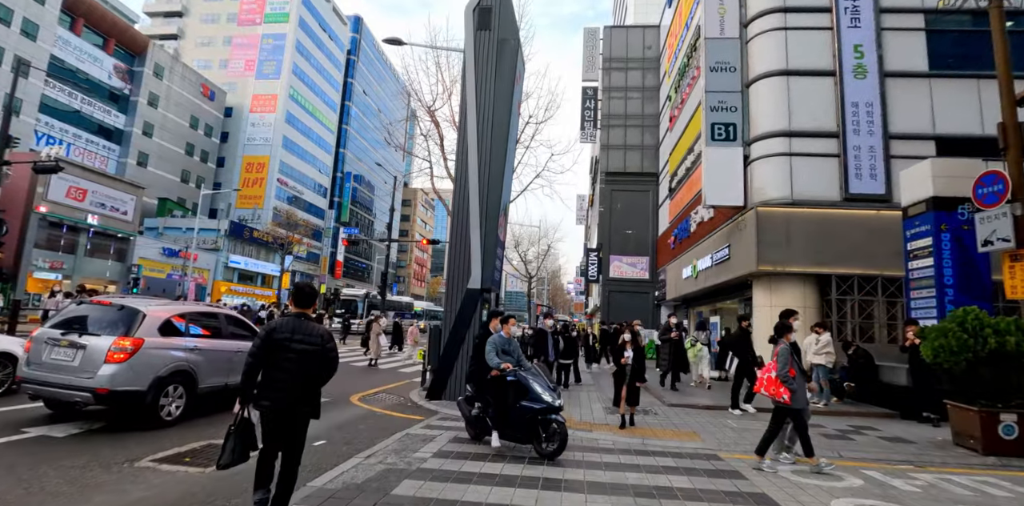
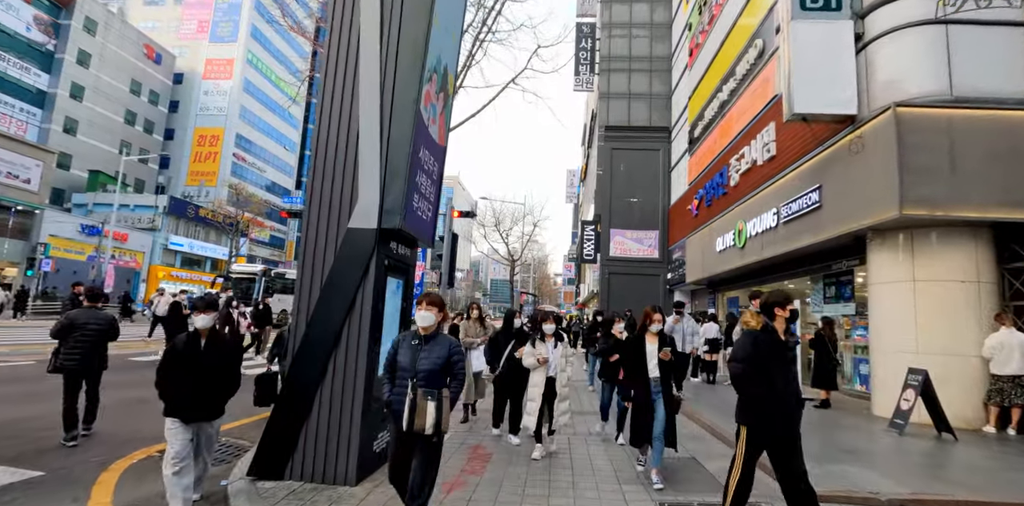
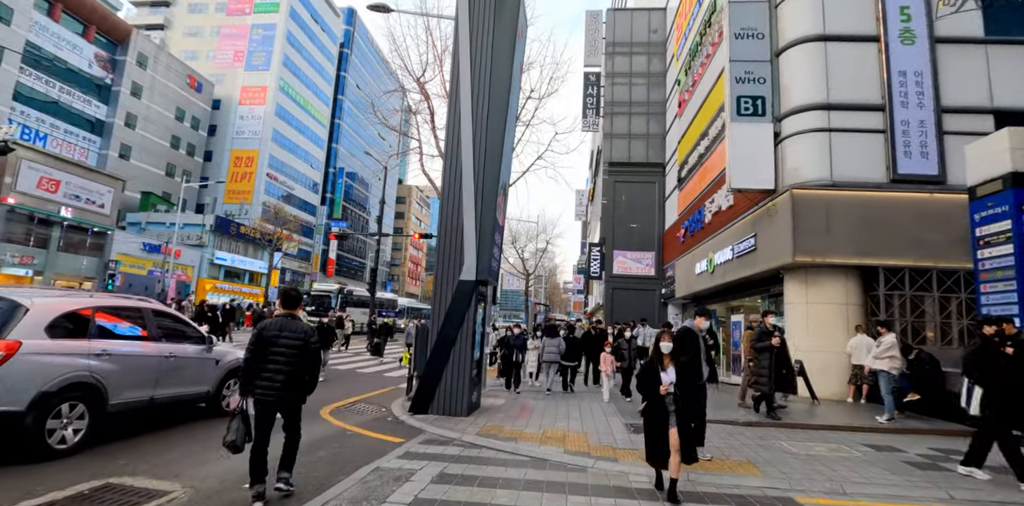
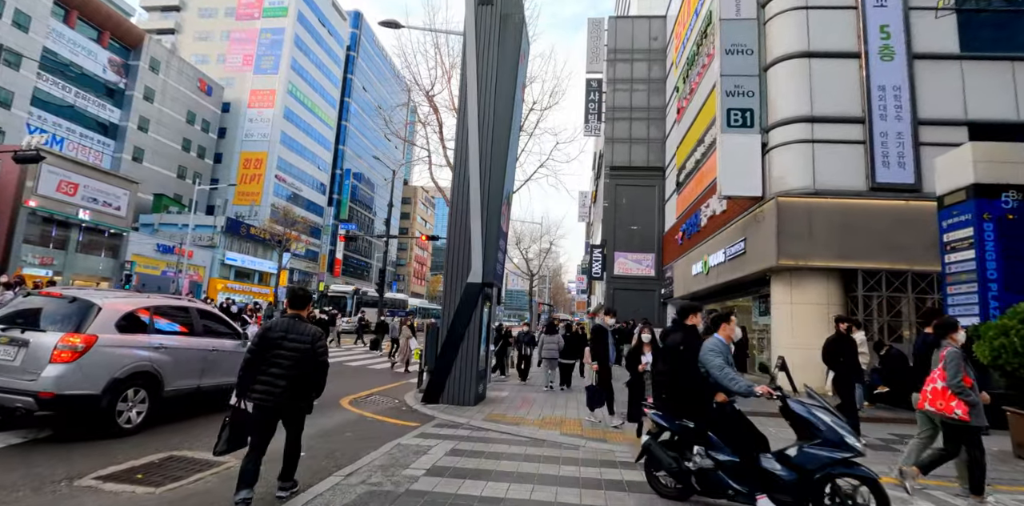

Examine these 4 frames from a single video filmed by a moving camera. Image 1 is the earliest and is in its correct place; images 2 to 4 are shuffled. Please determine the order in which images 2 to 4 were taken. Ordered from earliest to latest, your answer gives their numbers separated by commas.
4, 3, 2
